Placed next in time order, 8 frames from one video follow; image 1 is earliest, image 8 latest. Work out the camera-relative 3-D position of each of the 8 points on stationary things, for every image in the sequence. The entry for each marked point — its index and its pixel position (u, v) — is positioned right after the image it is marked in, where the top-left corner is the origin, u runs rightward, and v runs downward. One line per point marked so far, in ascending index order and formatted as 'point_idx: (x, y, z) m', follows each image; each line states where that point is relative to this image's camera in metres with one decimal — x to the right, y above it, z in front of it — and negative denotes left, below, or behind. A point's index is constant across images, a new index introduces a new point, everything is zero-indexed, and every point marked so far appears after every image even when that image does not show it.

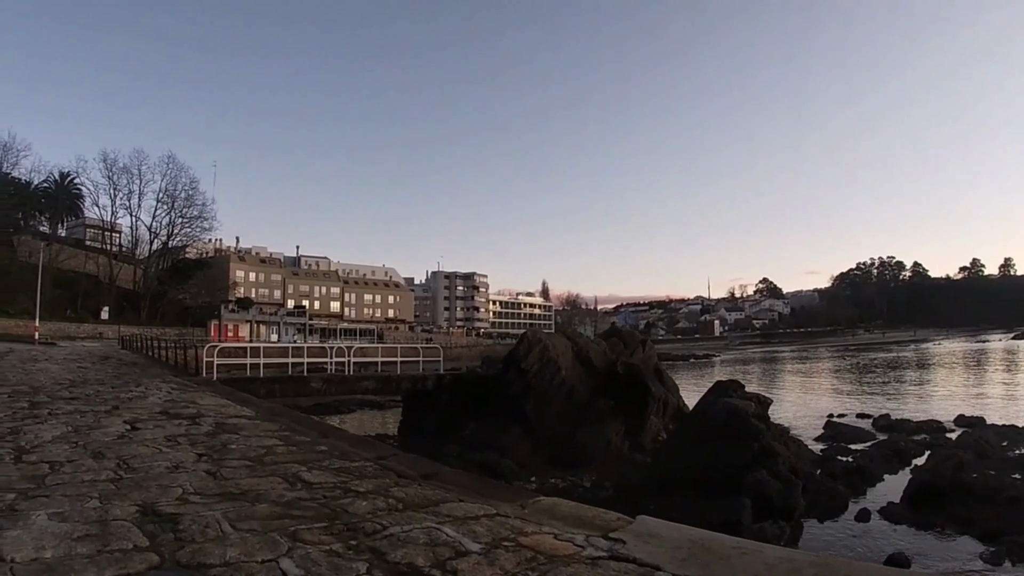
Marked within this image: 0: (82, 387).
0: (-7.9, -1.9, +11.0) m
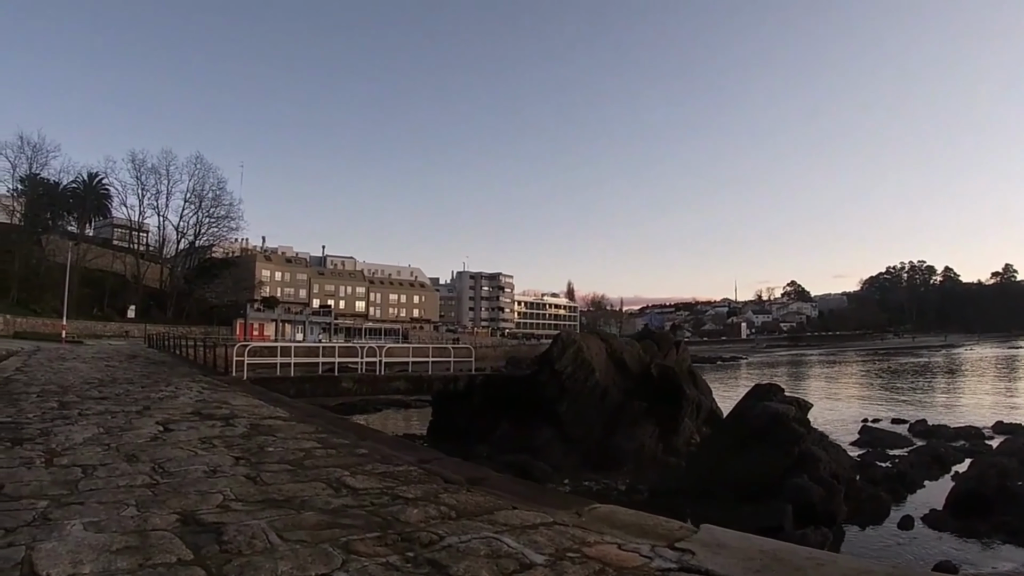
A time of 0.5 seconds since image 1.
0: (-7.2, -1.8, +10.9) m
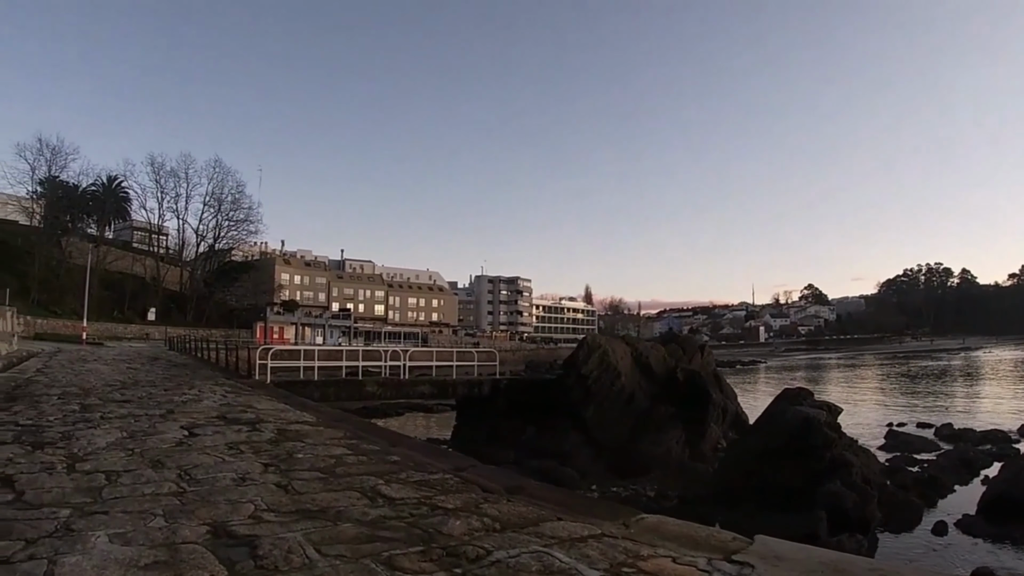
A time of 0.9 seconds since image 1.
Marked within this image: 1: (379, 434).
0: (-6.7, -1.8, +10.7) m
1: (-1.8, -1.9, +8.2) m
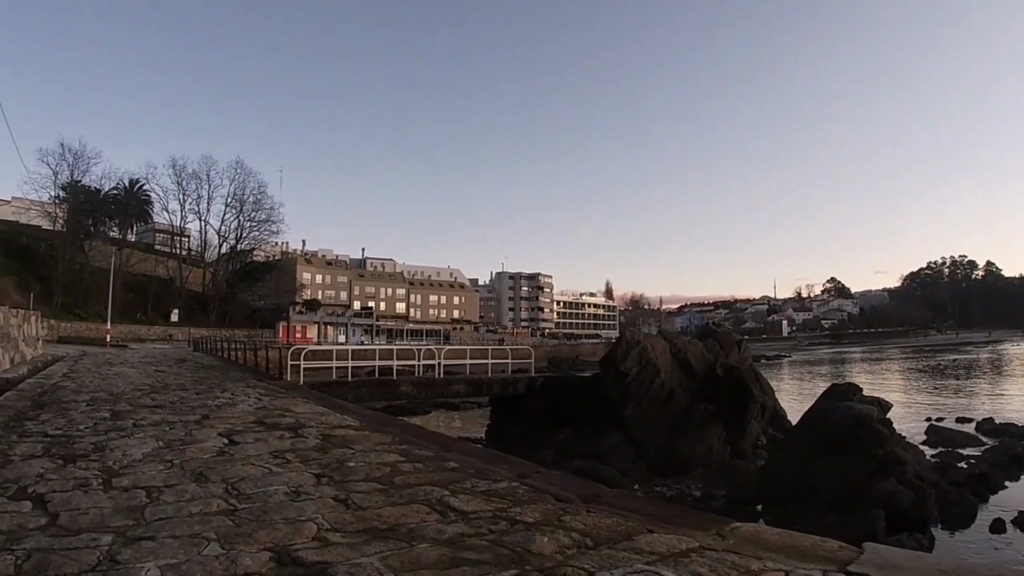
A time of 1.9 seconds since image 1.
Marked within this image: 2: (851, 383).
0: (-5.9, -1.8, +10.3) m
1: (-1.0, -1.9, +7.7) m
2: (+9.7, -2.7, +17.1) m
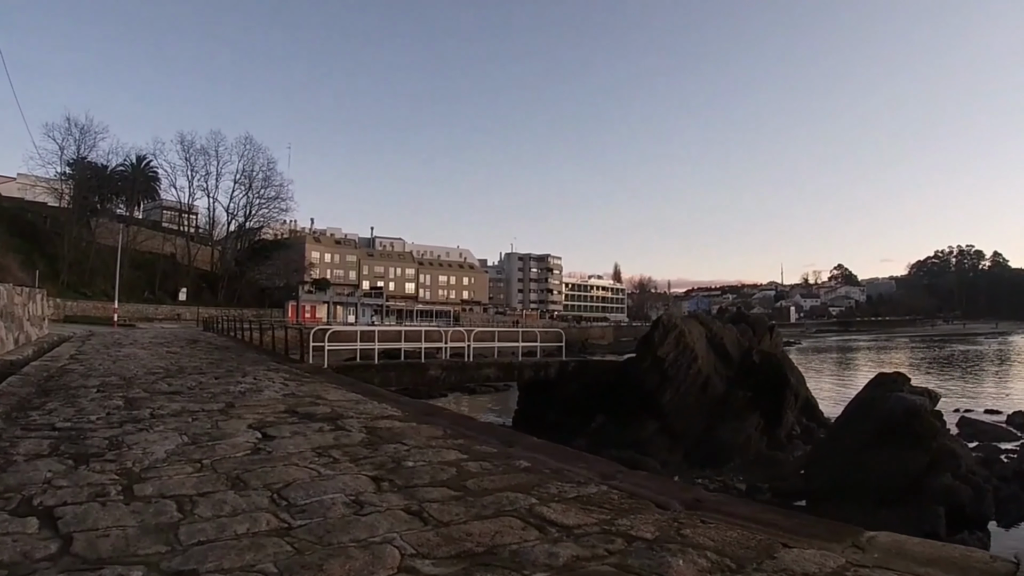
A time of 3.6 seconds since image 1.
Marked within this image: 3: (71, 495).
0: (-5.1, -1.4, +9.5) m
1: (-0.3, -1.6, +6.8) m
2: (+10.4, -2.2, +16.2) m
3: (-2.9, -1.3, +4.0) m
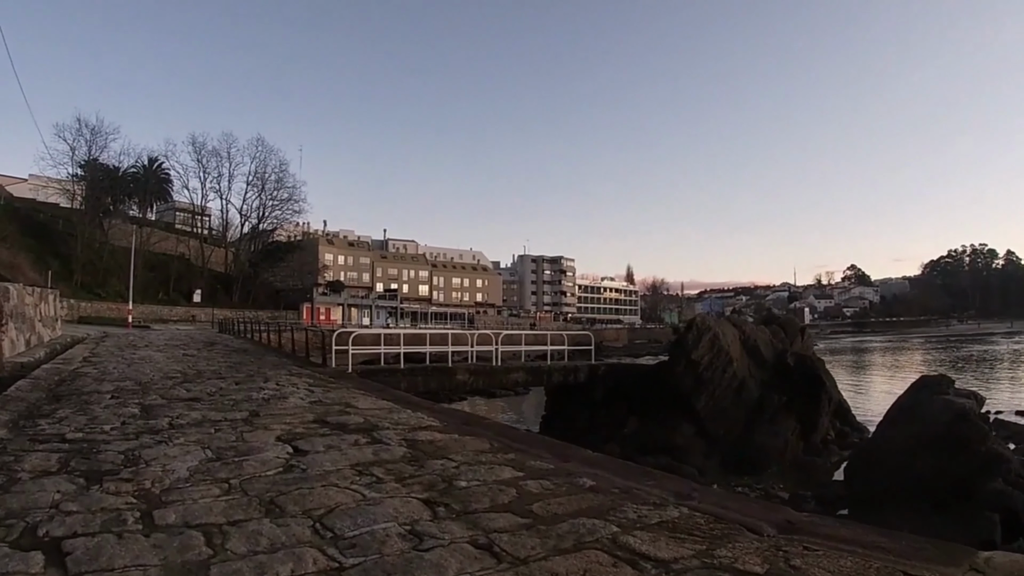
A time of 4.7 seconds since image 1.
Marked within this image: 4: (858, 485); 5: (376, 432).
0: (-4.6, -1.4, +8.9) m
1: (+0.2, -1.6, +6.2) m
2: (+11.1, -2.2, +15.4) m
3: (-2.4, -1.3, +3.4) m
4: (+7.9, -4.4, +13.6) m
5: (-1.4, -1.4, +6.1) m
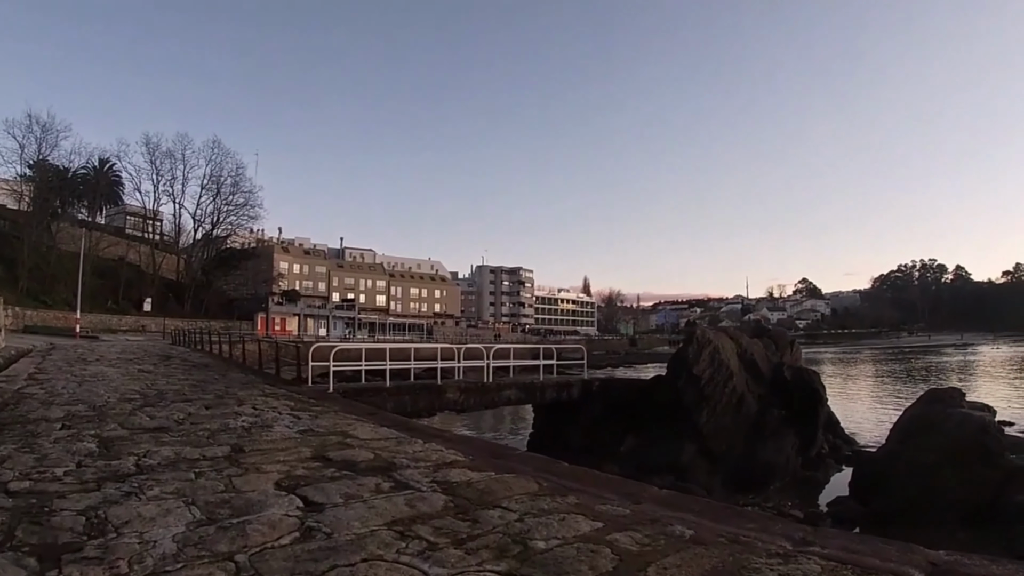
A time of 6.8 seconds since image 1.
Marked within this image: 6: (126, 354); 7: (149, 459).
0: (-4.4, -1.5, +7.6) m
1: (+0.6, -1.6, +5.2) m
2: (+10.7, -2.5, +15.2) m
3: (-1.8, -1.3, +2.2) m
4: (+7.7, -4.7, +13.1) m
5: (-1.0, -1.5, +5.0) m
6: (-12.7, -2.1, +19.5) m
7: (-3.1, -1.4, +5.1) m
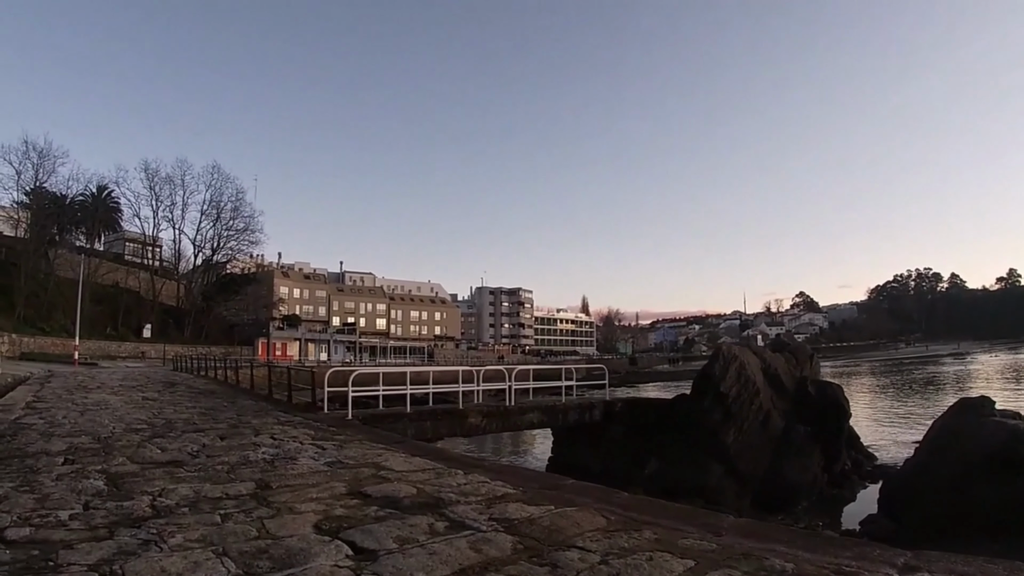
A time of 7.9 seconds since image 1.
0: (-3.9, -1.7, +7.0) m
1: (+1.1, -1.7, +4.7) m
2: (+11.1, -2.7, +14.8) m
3: (-1.3, -1.3, +1.7) m
4: (+8.2, -4.9, +12.6) m
5: (-0.5, -1.6, +4.5) m
6: (-12.3, -3.0, +18.8) m
7: (-2.6, -1.6, +4.6) m
